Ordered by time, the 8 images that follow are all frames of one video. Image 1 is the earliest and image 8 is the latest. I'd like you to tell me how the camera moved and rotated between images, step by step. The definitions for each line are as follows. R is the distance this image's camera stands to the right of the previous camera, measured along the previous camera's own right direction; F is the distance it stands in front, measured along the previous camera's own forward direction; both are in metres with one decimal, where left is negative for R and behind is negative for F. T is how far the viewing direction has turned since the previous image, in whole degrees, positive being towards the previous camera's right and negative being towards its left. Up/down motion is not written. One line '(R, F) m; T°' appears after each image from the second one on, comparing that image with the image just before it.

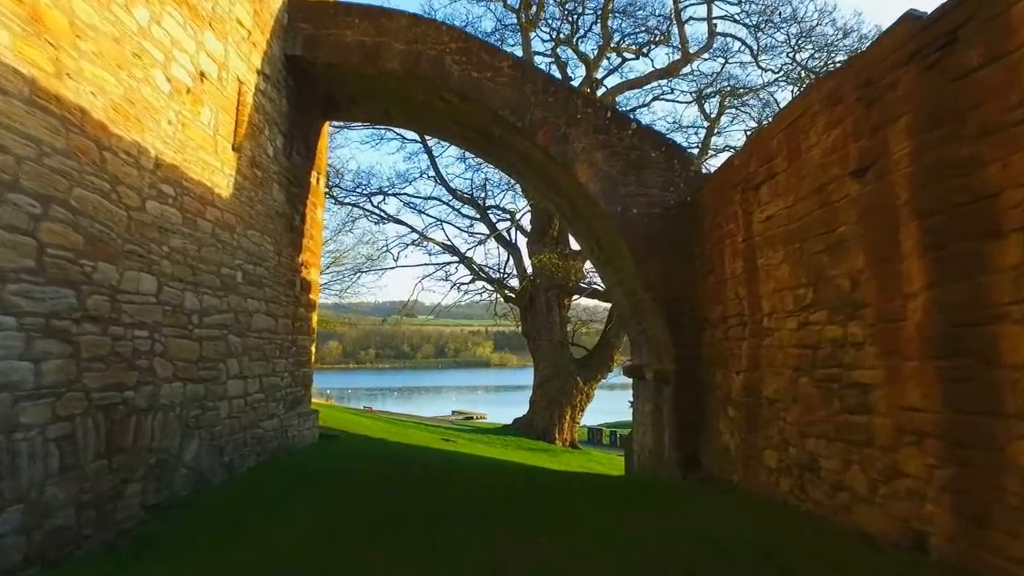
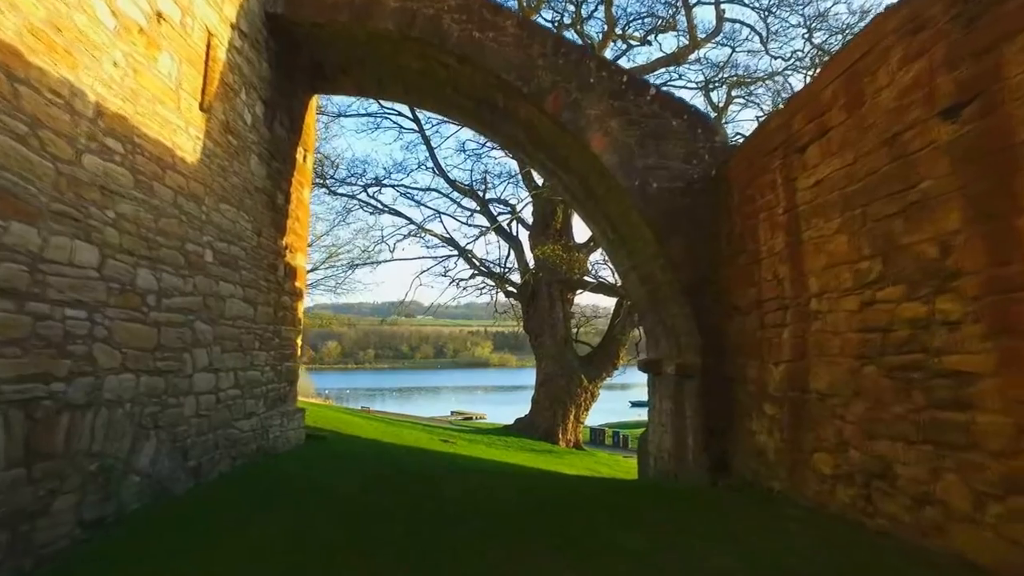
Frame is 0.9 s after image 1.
(-0.1, +0.8) m; 0°
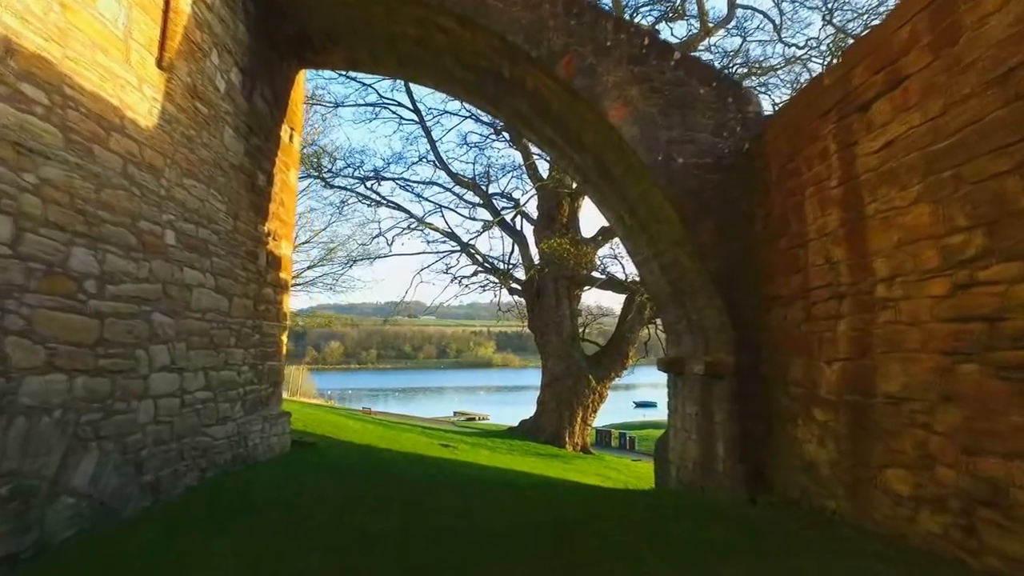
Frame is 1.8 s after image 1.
(0.0, +0.8) m; 0°
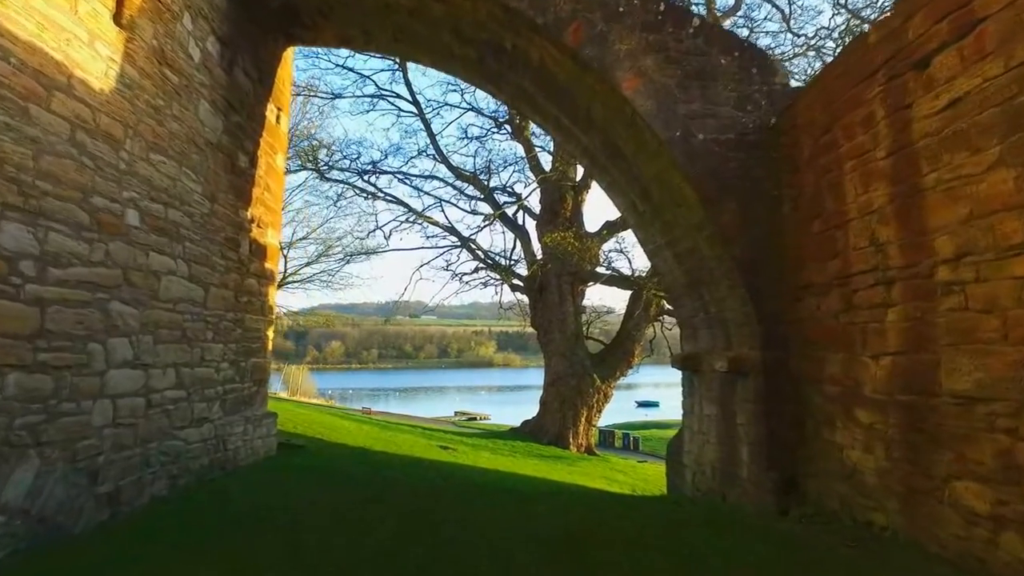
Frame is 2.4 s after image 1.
(0.0, +0.6) m; 0°
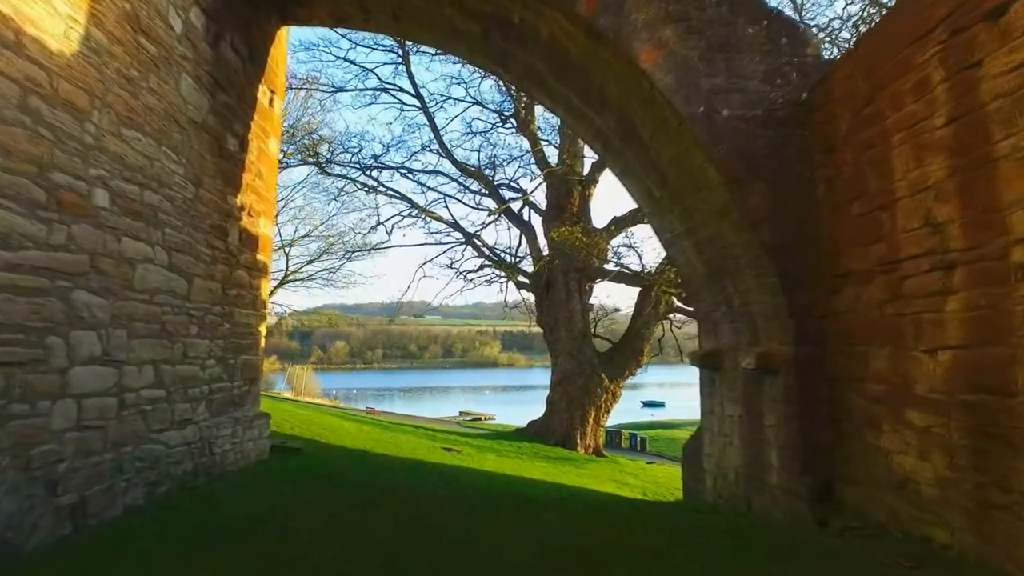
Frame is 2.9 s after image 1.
(0.0, +0.5) m; 0°
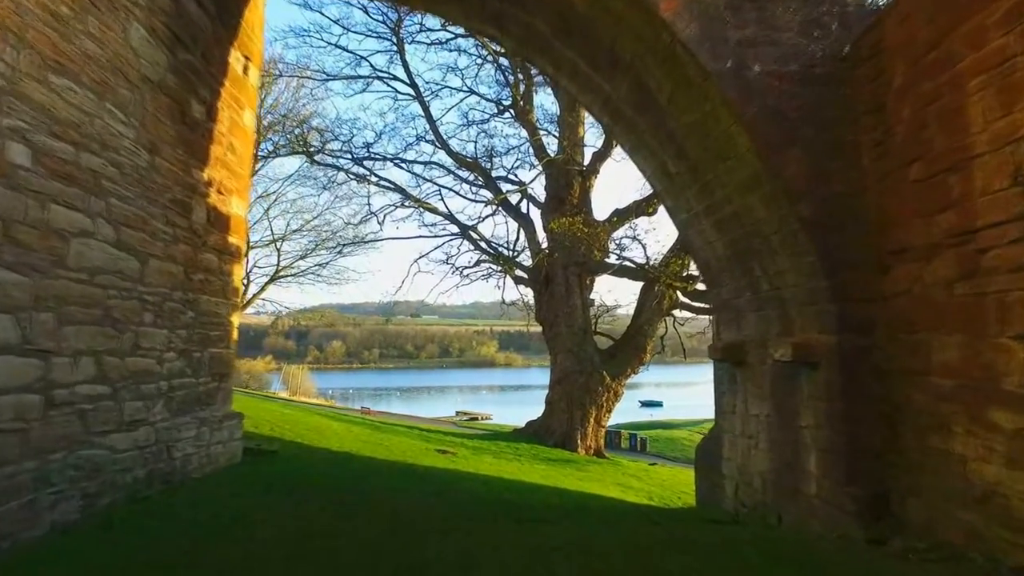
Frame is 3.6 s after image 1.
(0.0, +0.7) m; 0°
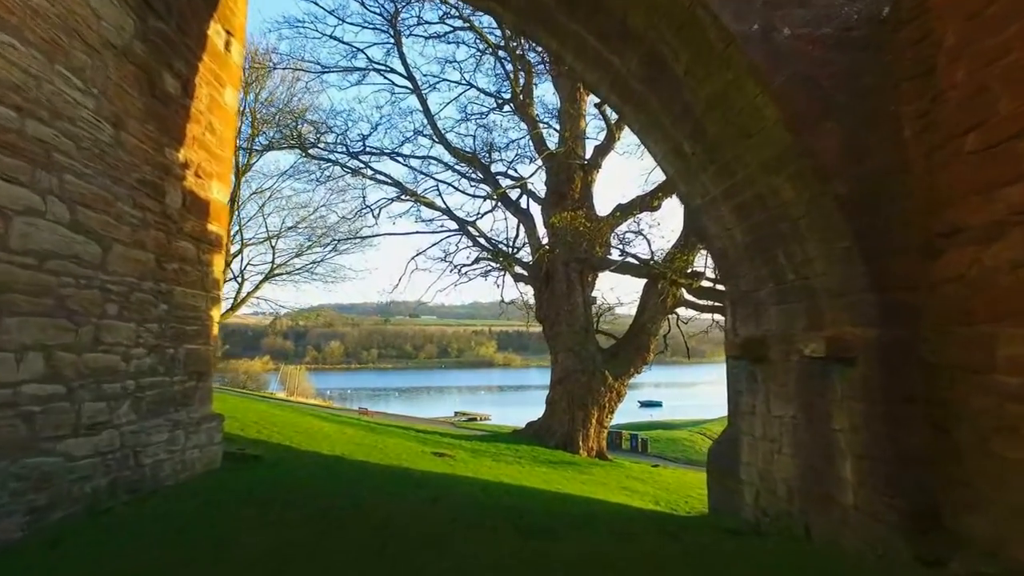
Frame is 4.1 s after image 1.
(0.0, +0.5) m; 0°
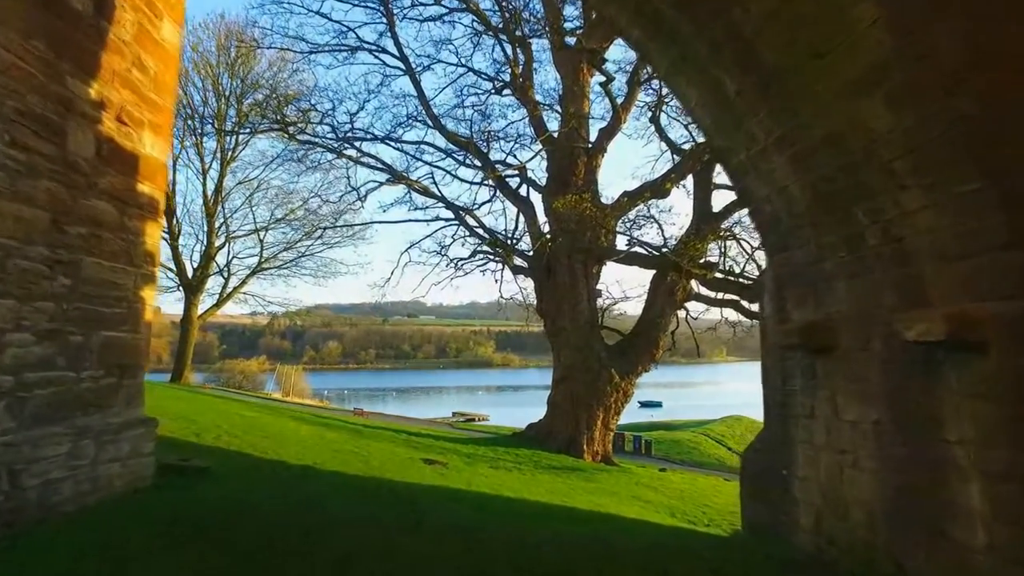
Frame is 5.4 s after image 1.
(0.0, +1.1) m; 0°
